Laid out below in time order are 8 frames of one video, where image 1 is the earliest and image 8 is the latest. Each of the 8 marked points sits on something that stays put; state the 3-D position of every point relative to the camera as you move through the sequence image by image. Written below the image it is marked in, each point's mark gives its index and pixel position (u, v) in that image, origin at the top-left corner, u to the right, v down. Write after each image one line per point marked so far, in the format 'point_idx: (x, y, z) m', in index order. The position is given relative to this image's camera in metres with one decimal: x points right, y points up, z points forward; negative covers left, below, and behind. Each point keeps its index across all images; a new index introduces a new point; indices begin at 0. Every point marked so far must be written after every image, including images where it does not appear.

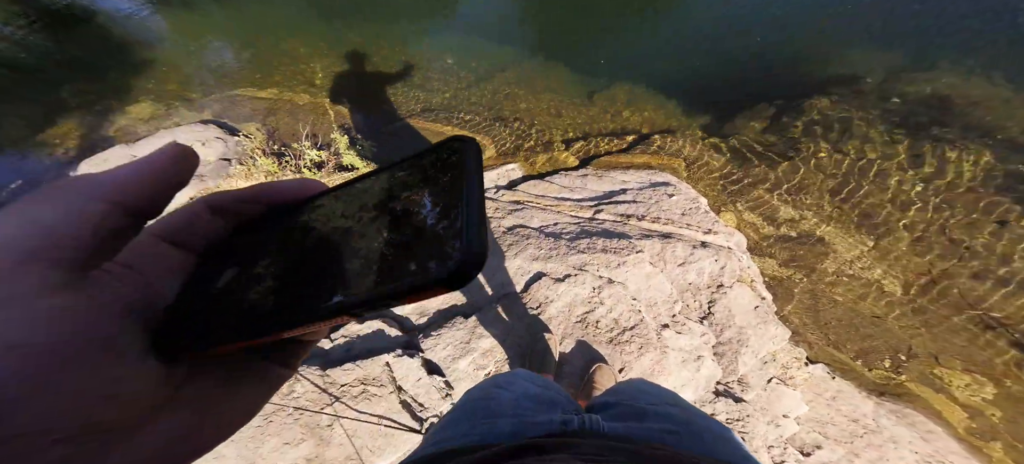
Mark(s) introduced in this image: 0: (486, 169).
0: (-0.2, +0.7, +3.4) m
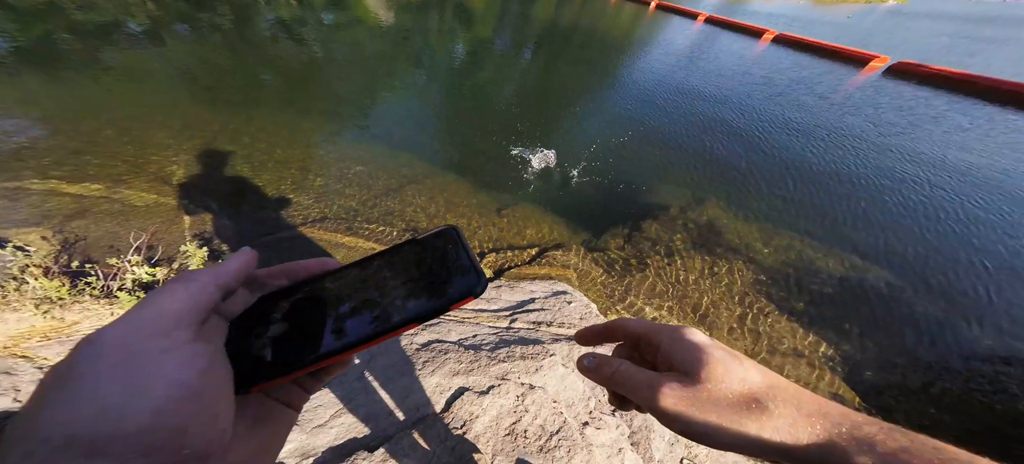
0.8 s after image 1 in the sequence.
0: (-1.2, -0.6, +3.3) m
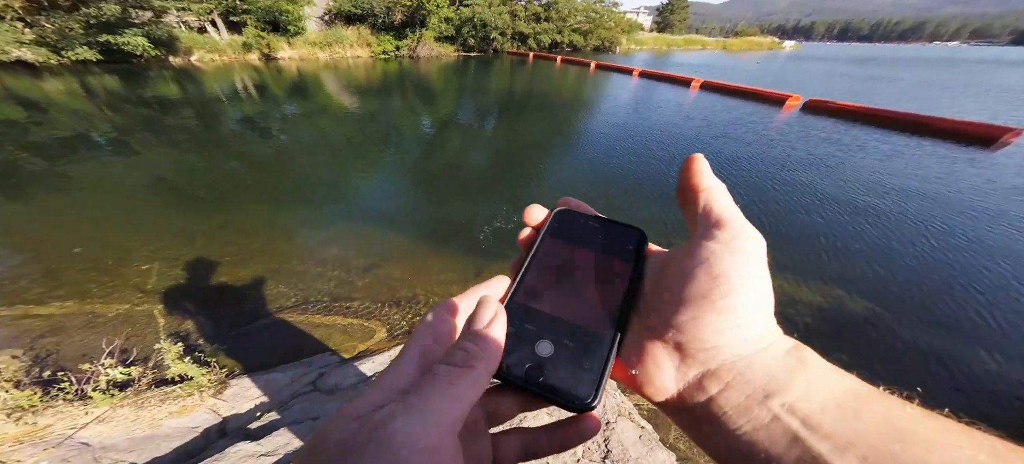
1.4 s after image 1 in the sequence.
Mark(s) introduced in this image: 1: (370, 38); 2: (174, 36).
0: (-1.6, -1.3, +3.6) m
1: (-6.9, +9.3, +15.0) m
2: (-11.4, +7.2, +11.3) m
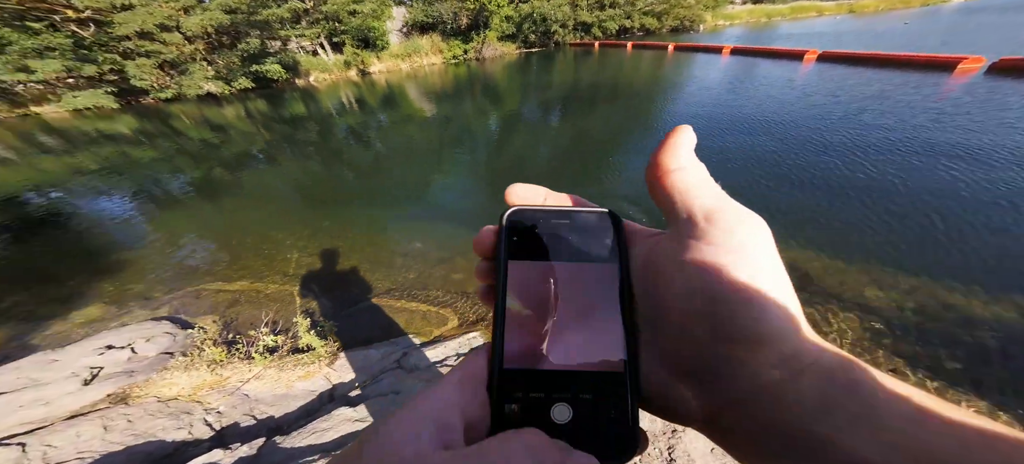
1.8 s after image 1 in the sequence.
0: (-0.8, -1.4, +4.0) m
1: (-3.8, +9.6, +16.0) m
2: (-8.9, +7.5, +13.3) m
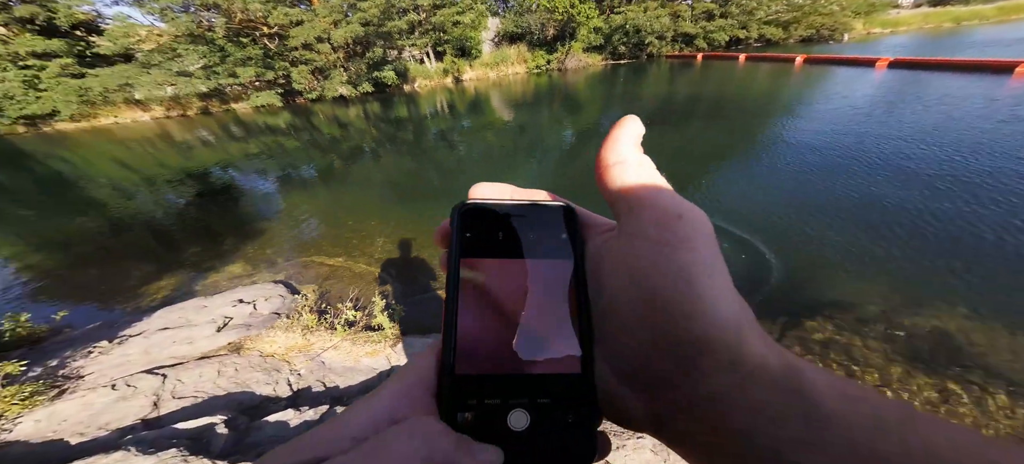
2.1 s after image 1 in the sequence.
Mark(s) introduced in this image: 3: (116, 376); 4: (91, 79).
0: (-0.6, -1.8, +4.3) m
1: (+1.1, +9.6, +16.1) m
2: (-4.8, +8.2, +14.9) m
3: (-5.1, -1.9, +4.0) m
4: (-17.0, +6.4, +12.8) m
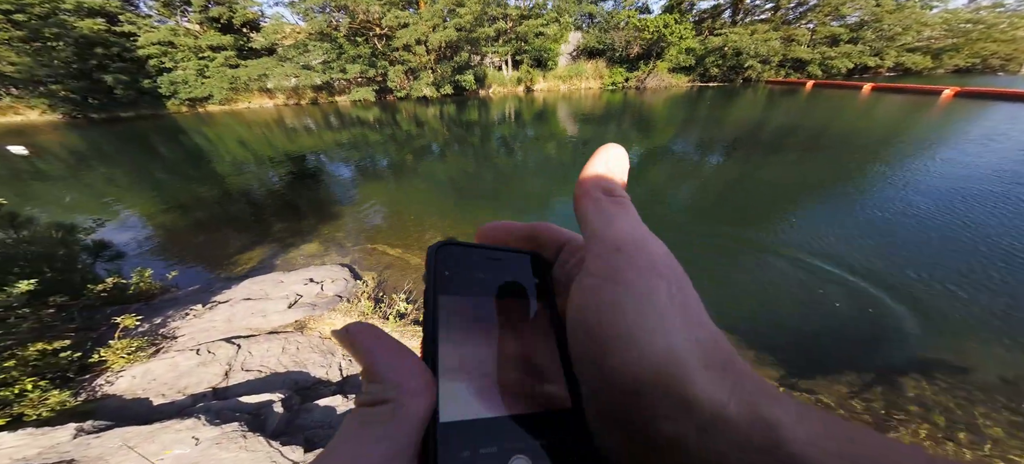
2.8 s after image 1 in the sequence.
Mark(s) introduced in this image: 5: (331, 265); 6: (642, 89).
0: (-0.2, -2.2, +4.2) m
1: (+5.0, +8.6, +15.5) m
2: (-1.2, +8.0, +15.3) m
3: (-4.6, -1.7, +4.6) m
4: (-13.7, +7.9, +15.3) m
5: (-4.0, -0.9, +6.7) m
6: (+6.4, +7.0, +14.3) m
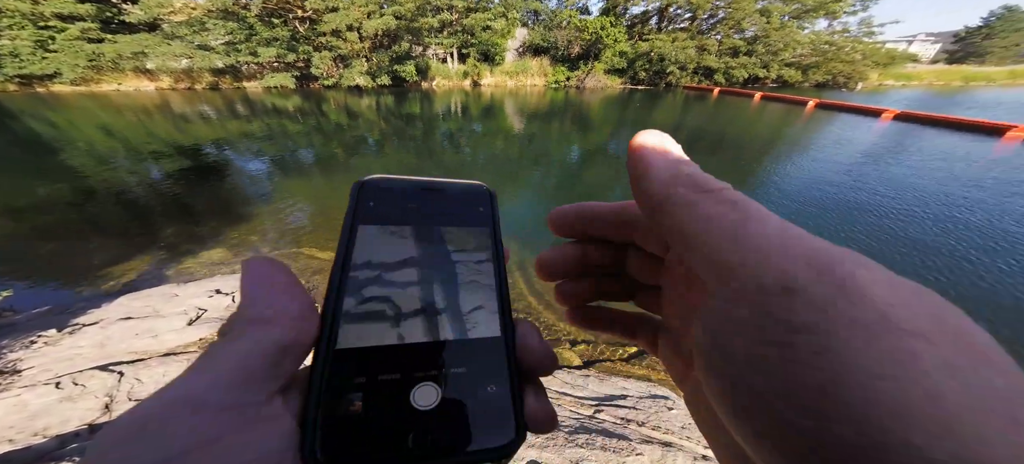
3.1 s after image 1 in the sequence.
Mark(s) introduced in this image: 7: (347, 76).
0: (-0.5, -1.9, +3.9) m
1: (+1.9, +8.7, +16.3) m
2: (-4.1, +8.0, +14.8) m
3: (-4.9, -1.5, +3.4) m
4: (-16.3, +7.5, +12.3) m
5: (-4.8, -0.8, +5.6) m
6: (+3.6, +7.2, +15.4) m
7: (-7.3, +6.8, +13.6) m
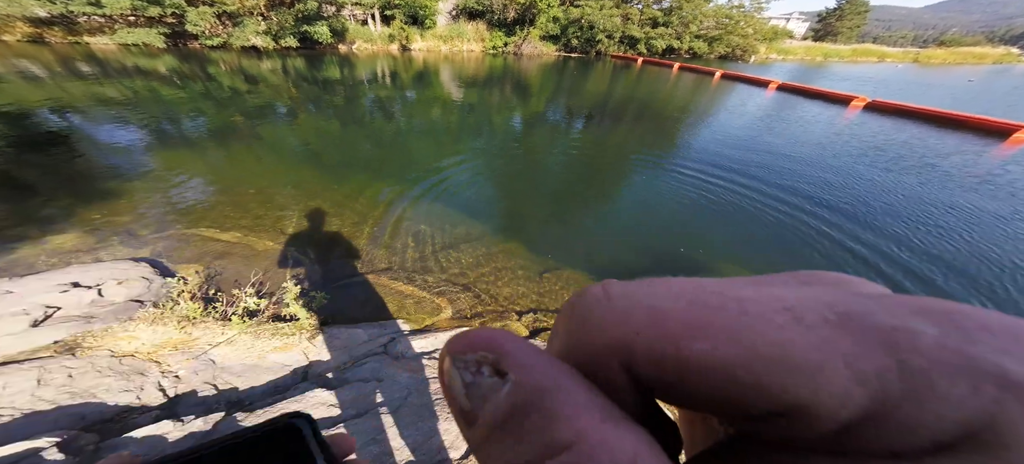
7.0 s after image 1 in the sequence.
0: (-0.7, -1.2, +3.6) m
1: (-1.7, +9.8, +15.9) m
2: (-7.2, +8.6, +13.2) m
3: (-5.0, -1.1, +2.2) m
4: (-18.6, +7.1, +8.2) m
5: (-5.4, -0.4, +4.3) m
6: (+0.2, +8.4, +15.4) m
7: (-10.0, +7.2, +11.4) m
